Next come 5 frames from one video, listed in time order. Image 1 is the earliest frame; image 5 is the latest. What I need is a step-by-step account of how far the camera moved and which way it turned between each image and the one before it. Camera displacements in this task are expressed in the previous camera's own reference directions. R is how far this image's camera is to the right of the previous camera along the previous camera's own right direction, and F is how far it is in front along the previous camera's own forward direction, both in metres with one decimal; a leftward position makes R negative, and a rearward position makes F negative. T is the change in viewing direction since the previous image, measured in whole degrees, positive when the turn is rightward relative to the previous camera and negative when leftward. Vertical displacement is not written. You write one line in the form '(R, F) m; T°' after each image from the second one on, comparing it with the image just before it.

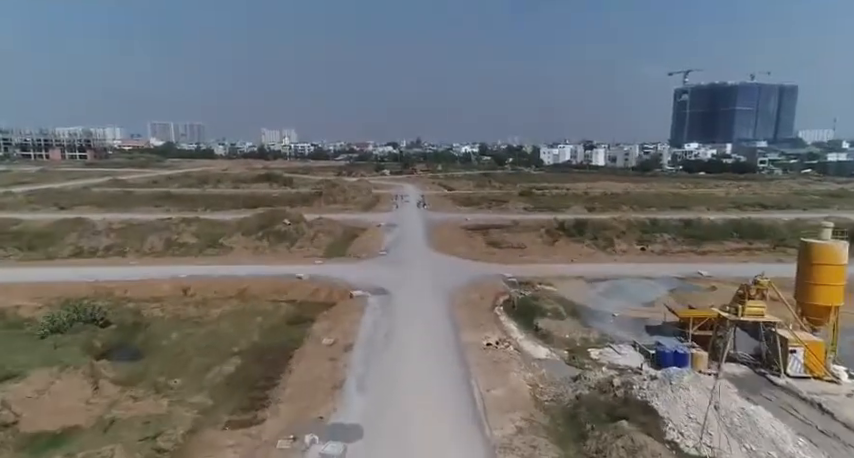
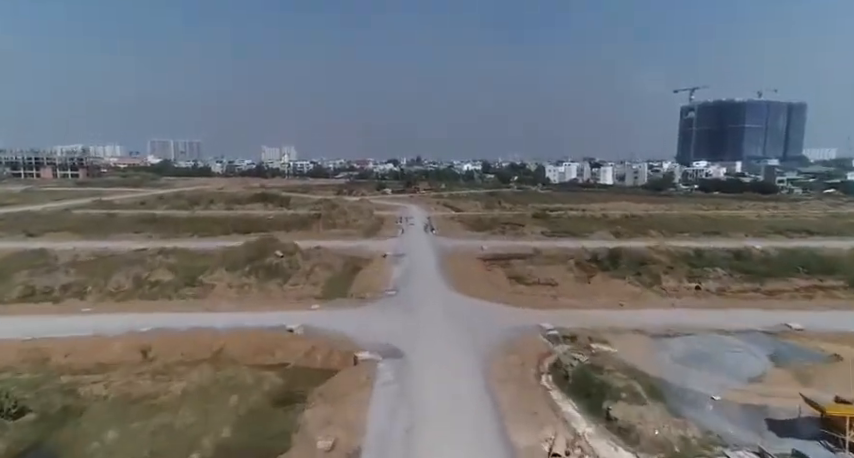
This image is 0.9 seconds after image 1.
(-0.7, +3.1) m; 0°
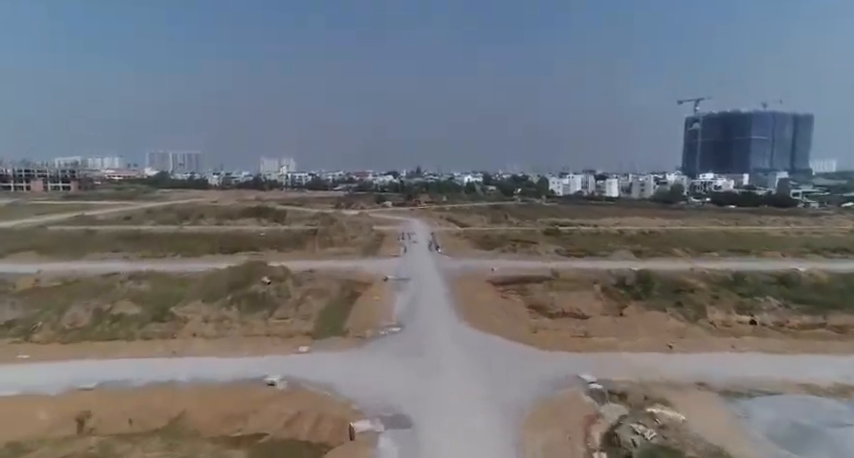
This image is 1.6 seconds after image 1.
(-0.3, +2.5) m; 0°
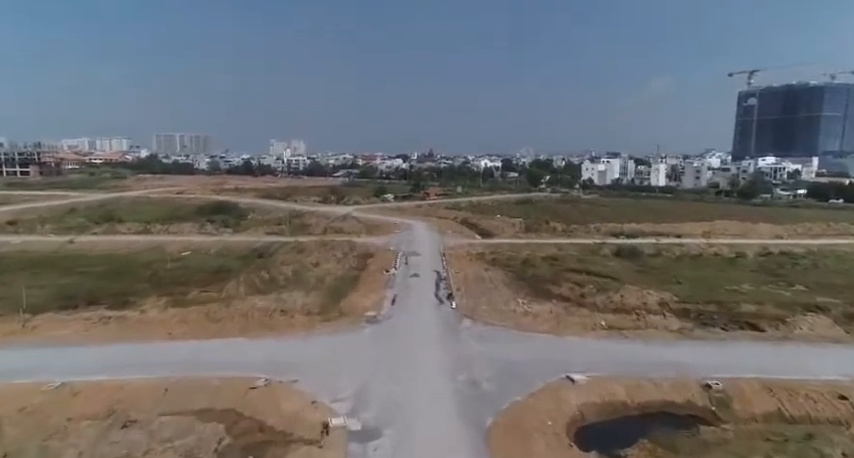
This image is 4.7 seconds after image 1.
(+0.3, +13.3) m; -2°
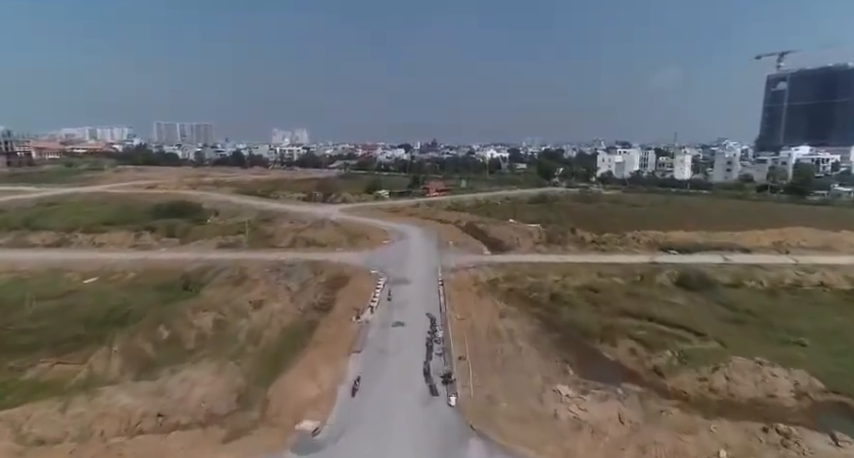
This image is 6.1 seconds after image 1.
(+0.5, +6.9) m; 0°
